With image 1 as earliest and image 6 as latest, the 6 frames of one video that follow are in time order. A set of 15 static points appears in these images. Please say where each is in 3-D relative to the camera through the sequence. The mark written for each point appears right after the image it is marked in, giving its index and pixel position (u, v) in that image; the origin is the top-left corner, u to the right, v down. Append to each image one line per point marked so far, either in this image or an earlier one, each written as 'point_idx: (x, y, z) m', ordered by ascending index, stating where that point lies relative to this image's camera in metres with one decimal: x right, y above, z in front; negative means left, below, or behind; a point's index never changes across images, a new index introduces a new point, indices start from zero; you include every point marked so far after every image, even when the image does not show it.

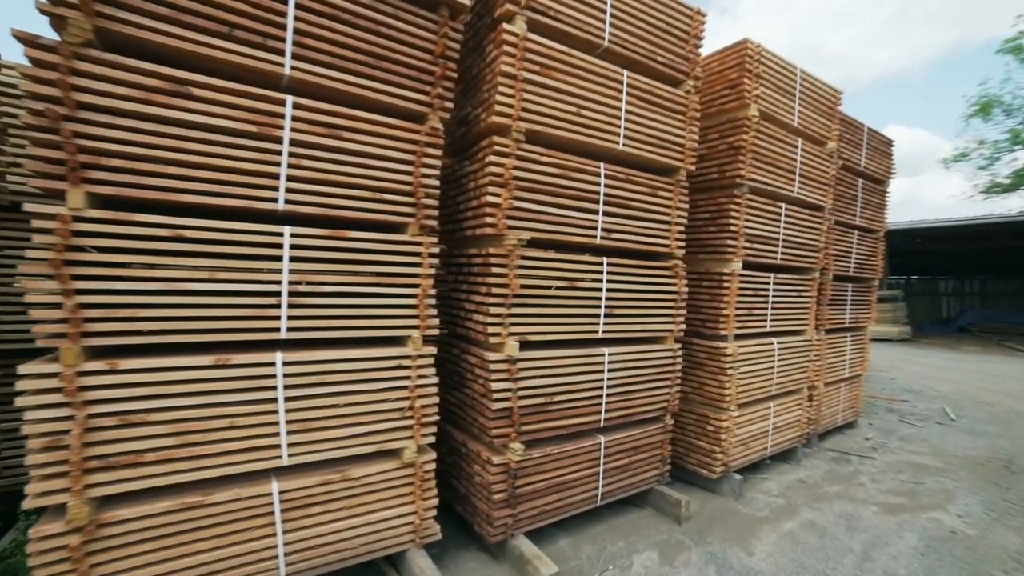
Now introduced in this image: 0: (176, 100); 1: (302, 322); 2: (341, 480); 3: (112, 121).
0: (-2.3, +1.3, +2.8) m
1: (-1.7, -0.3, +3.3) m
2: (-1.5, -1.6, +3.5) m
3: (-2.6, +1.1, +2.6) m
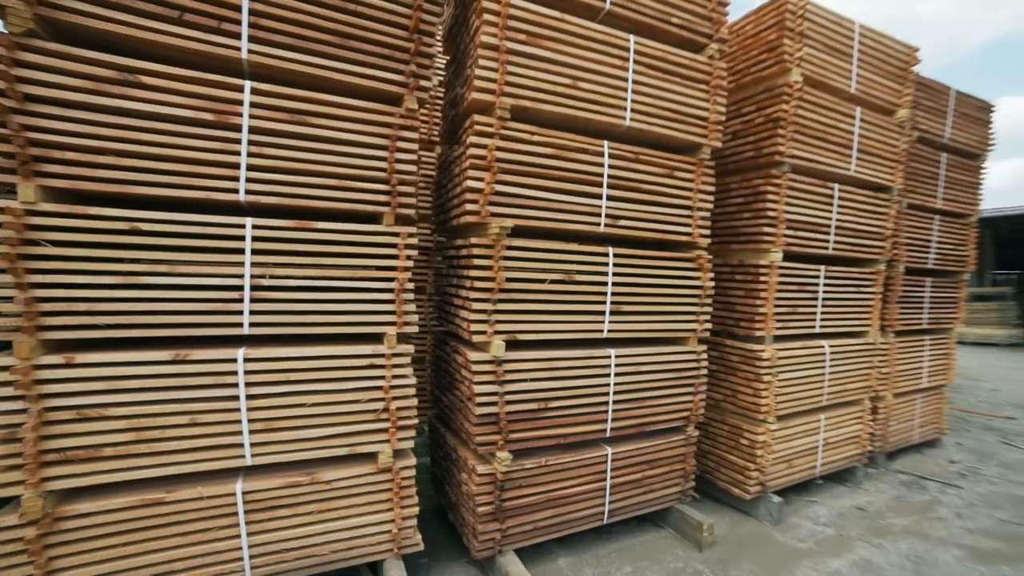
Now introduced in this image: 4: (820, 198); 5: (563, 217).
0: (-2.6, +1.4, +2.7) m
1: (-1.9, -0.2, +3.1) m
2: (-1.7, -1.6, +3.3) m
3: (-2.9, +1.1, +2.6) m
4: (+3.9, +1.1, +5.1) m
5: (+0.5, +0.7, +3.9) m
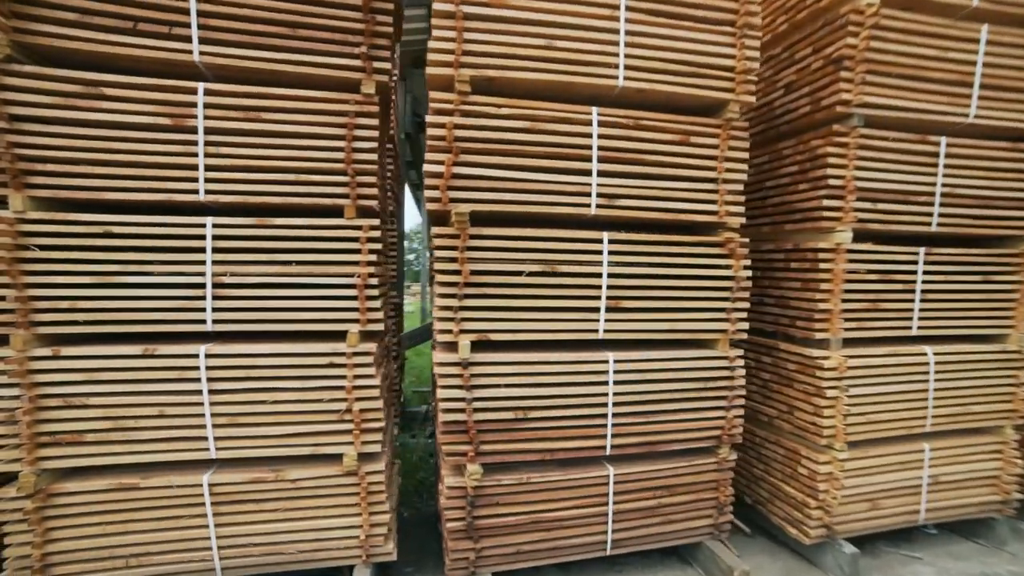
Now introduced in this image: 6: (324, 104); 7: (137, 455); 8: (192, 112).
0: (-3.0, +1.4, +2.9) m
1: (-2.3, -0.2, +3.2) m
2: (-1.9, -1.6, +3.3) m
3: (-3.4, +1.1, +2.9) m
4: (+3.9, +1.3, +3.9) m
5: (+0.2, +0.8, +3.4) m
6: (-1.5, +1.5, +3.3) m
7: (-2.9, -1.3, +3.1) m
8: (-2.4, +1.3, +3.1) m
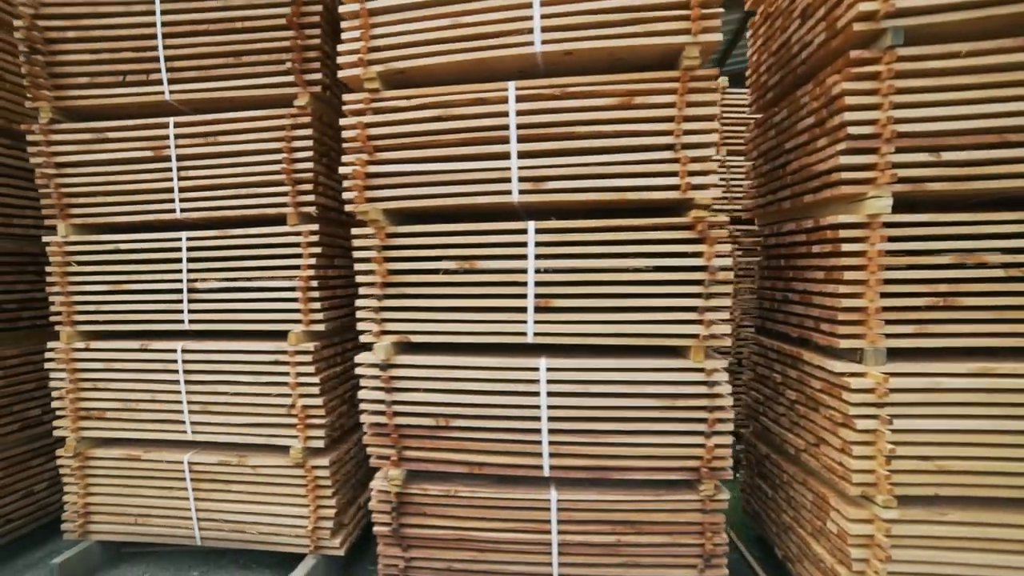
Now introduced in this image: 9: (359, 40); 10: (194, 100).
0: (-3.7, +1.3, +3.6) m
1: (-2.9, -0.3, +3.7) m
2: (-2.5, -1.6, +3.6) m
3: (-4.0, +1.1, +3.7) m
4: (+3.2, +1.3, +2.6) m
5: (-0.4, +0.8, +3.1) m
6: (-2.2, +1.5, +3.5) m
7: (-3.5, -1.3, +3.7) m
8: (-3.1, +1.3, +3.6) m
9: (-1.2, +1.9, +3.2) m
10: (-2.9, +1.7, +3.6) m
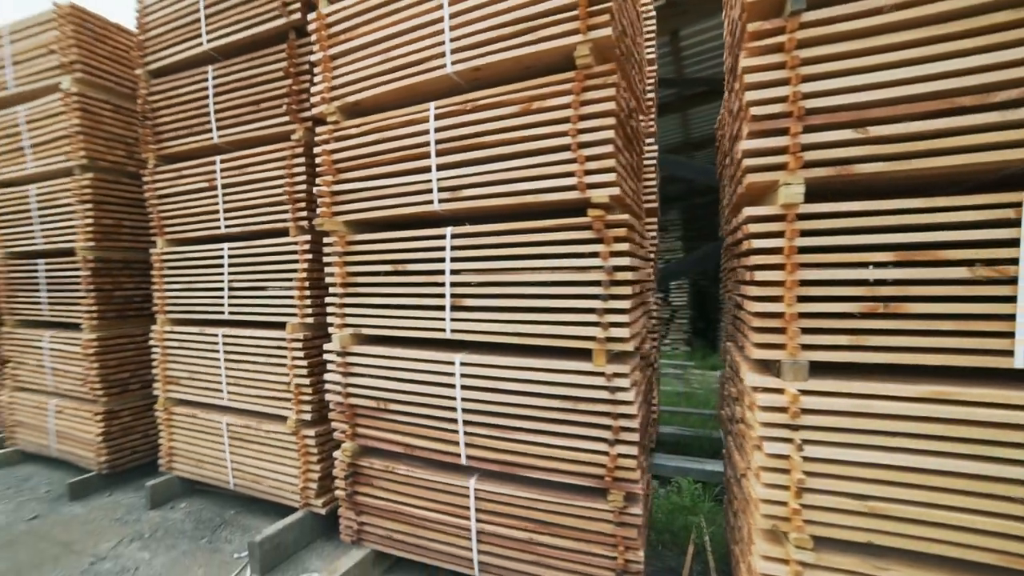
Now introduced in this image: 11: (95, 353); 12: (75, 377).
0: (-4.1, +1.3, +4.9) m
1: (-3.3, -0.2, +4.7) m
2: (-2.9, -1.6, +4.6) m
3: (-4.4, +1.1, +5.1) m
4: (+2.3, +1.3, +2.0) m
5: (-1.0, +0.8, +3.6) m
6: (-2.6, +1.5, +4.4) m
7: (-3.8, -1.3, +4.9) m
8: (-3.5, +1.3, +4.7) m
9: (-1.8, +2.0, +3.8) m
10: (-3.2, +1.7, +4.7) m
11: (-5.4, -0.8, +5.2) m
12: (-5.9, -1.2, +5.4) m
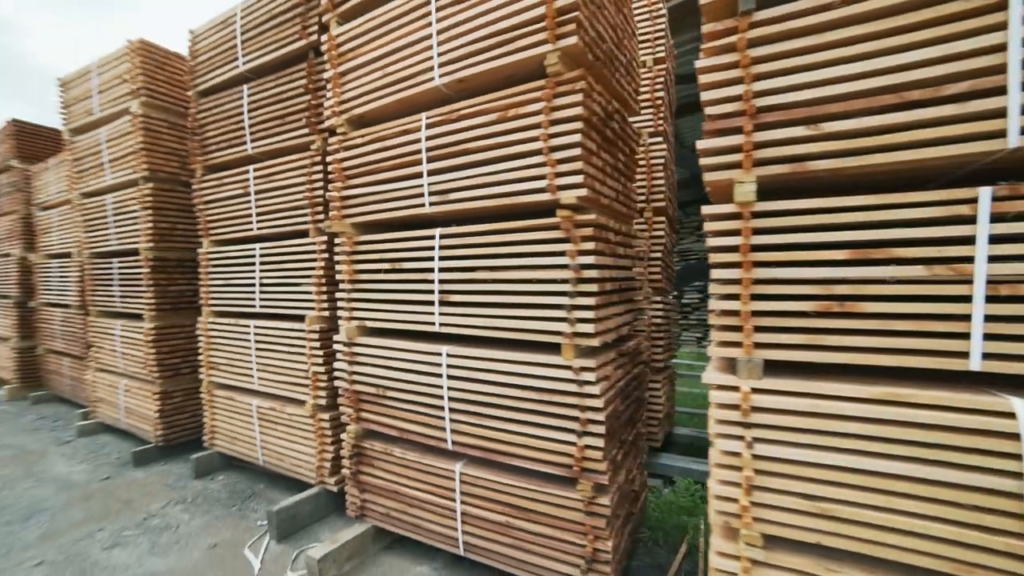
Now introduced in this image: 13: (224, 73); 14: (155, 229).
0: (-4.0, +1.4, +5.6) m
1: (-3.2, -0.2, +5.2) m
2: (-3.0, -1.5, +5.1) m
3: (-4.3, +1.2, +5.7) m
4: (+2.0, +1.3, +2.0) m
5: (-1.1, +0.8, +3.9) m
6: (-2.6, +1.5, +4.9) m
7: (-3.8, -1.3, +5.5) m
8: (-3.5, +1.4, +5.3) m
9: (-1.8, +2.0, +4.2) m
10: (-3.2, +1.8, +5.2) m
11: (-5.4, -0.8, +6.0) m
12: (-5.8, -1.1, +6.2) m
13: (-3.9, +2.9, +5.4) m
14: (-5.3, +0.9, +6.0) m
